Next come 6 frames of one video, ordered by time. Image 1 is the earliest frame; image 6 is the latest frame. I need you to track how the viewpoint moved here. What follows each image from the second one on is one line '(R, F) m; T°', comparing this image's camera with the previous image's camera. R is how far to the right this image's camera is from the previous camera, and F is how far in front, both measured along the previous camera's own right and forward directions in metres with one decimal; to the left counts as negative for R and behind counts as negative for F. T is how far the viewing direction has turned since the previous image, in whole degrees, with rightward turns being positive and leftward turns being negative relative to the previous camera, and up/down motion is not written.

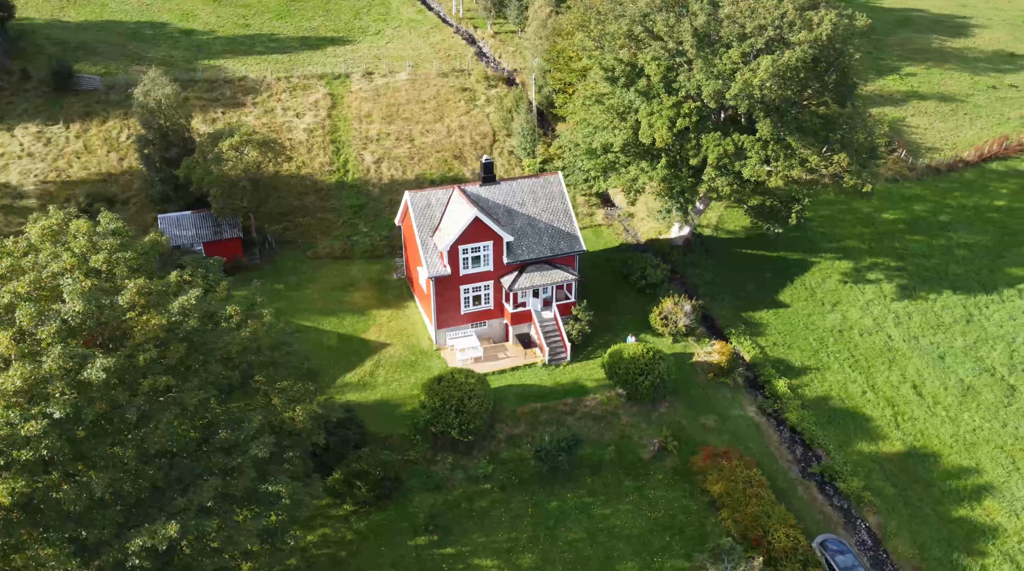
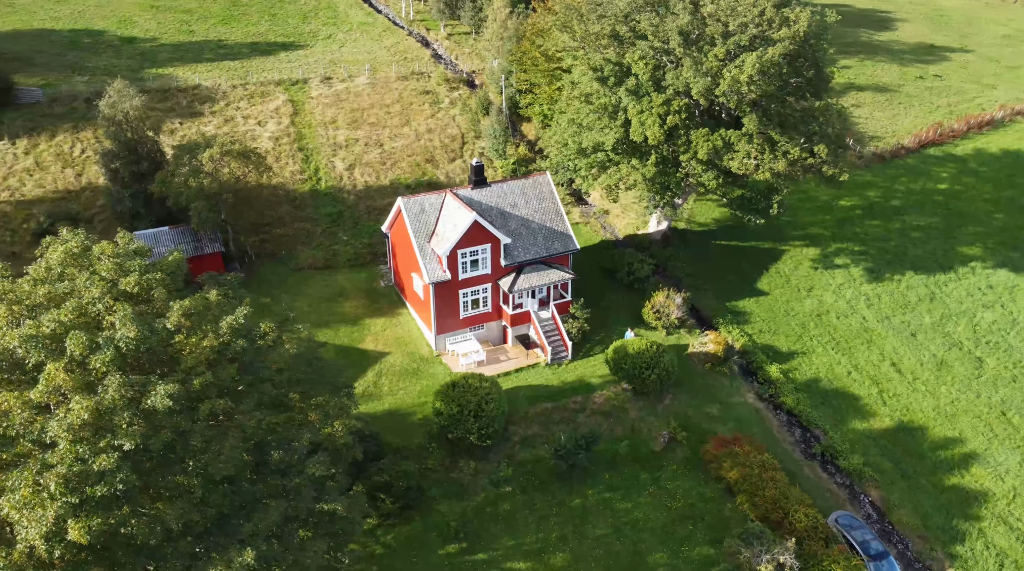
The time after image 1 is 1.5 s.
(-3.8, +0.1) m; +6°
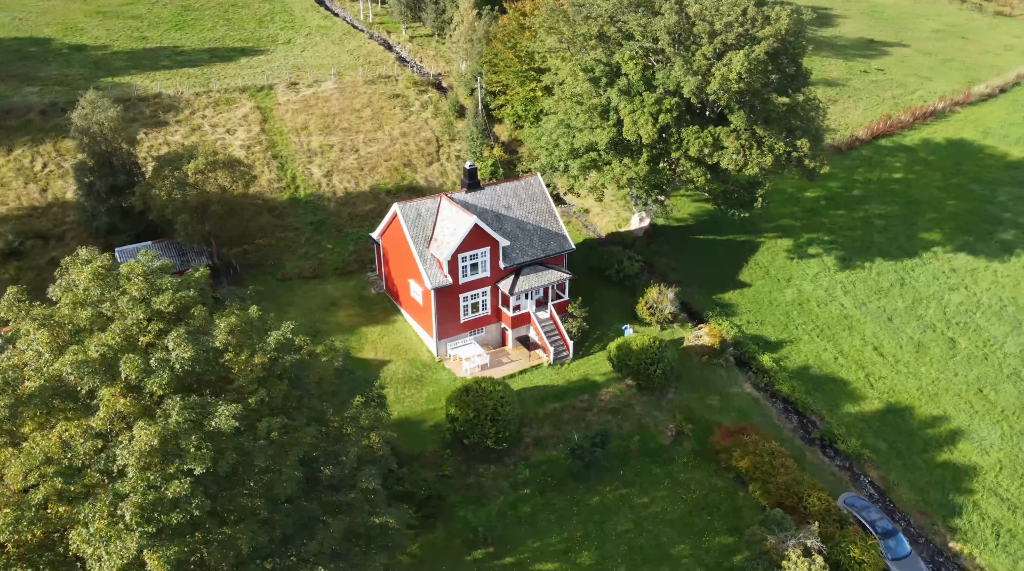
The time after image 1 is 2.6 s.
(-3.2, +0.1) m; +5°
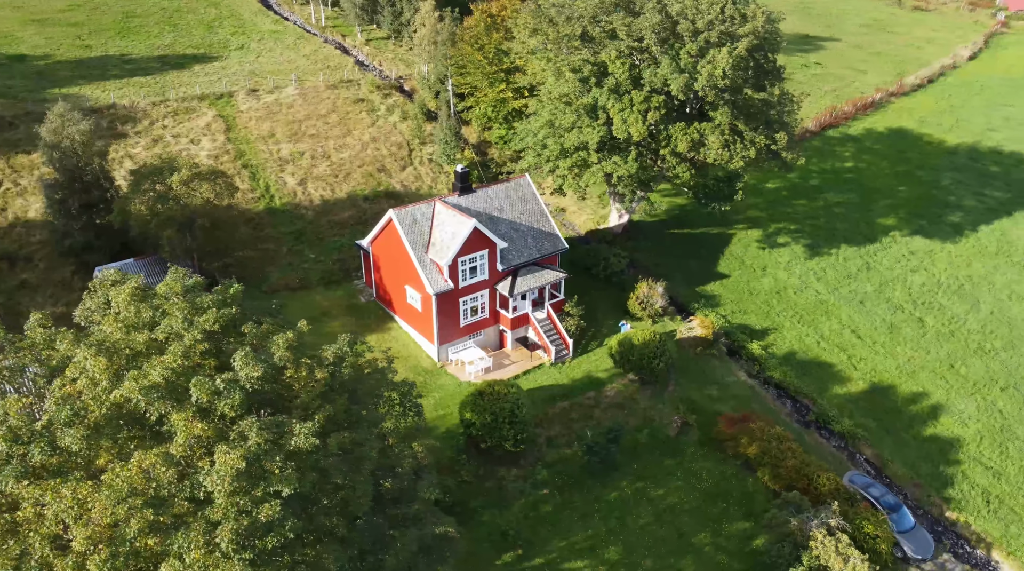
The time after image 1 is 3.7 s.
(-3.5, +0.2) m; +5°
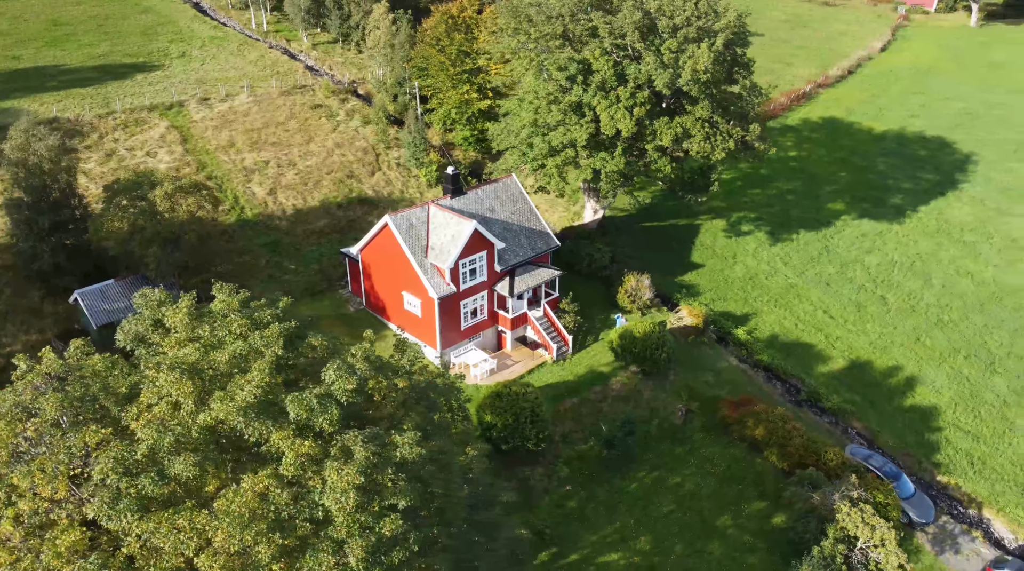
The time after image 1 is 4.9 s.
(-4.2, +0.3) m; +6°
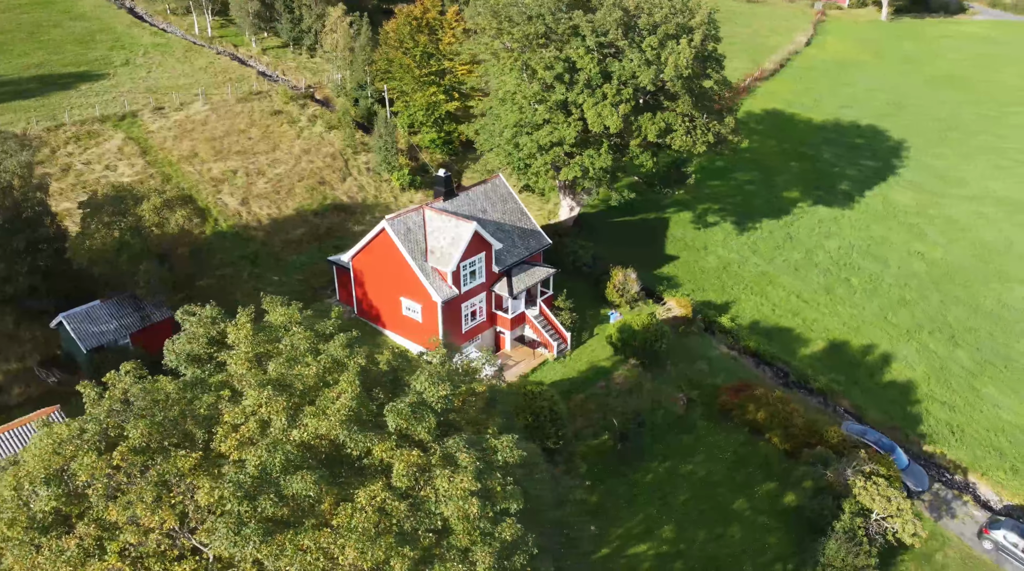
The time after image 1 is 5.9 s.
(-3.8, +0.3) m; +6°
